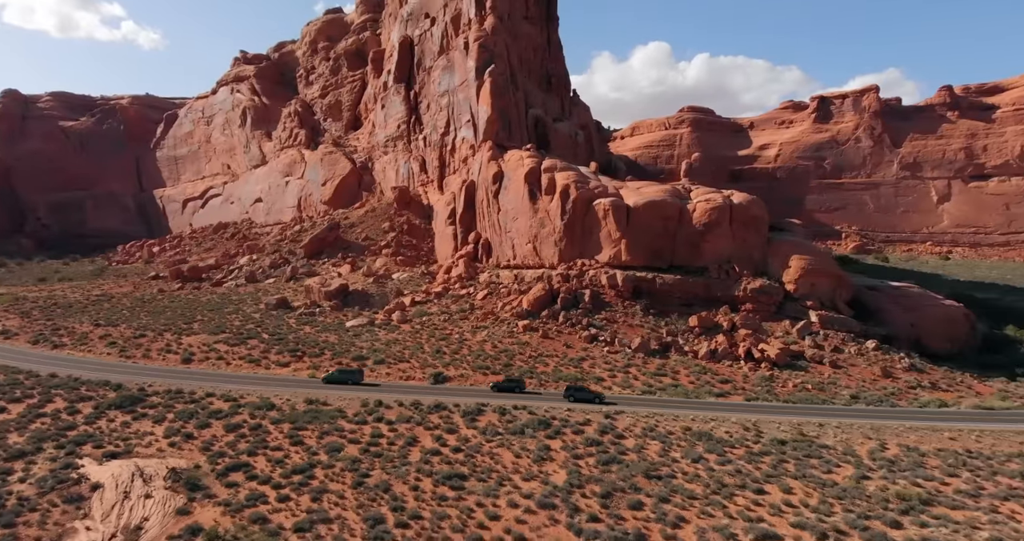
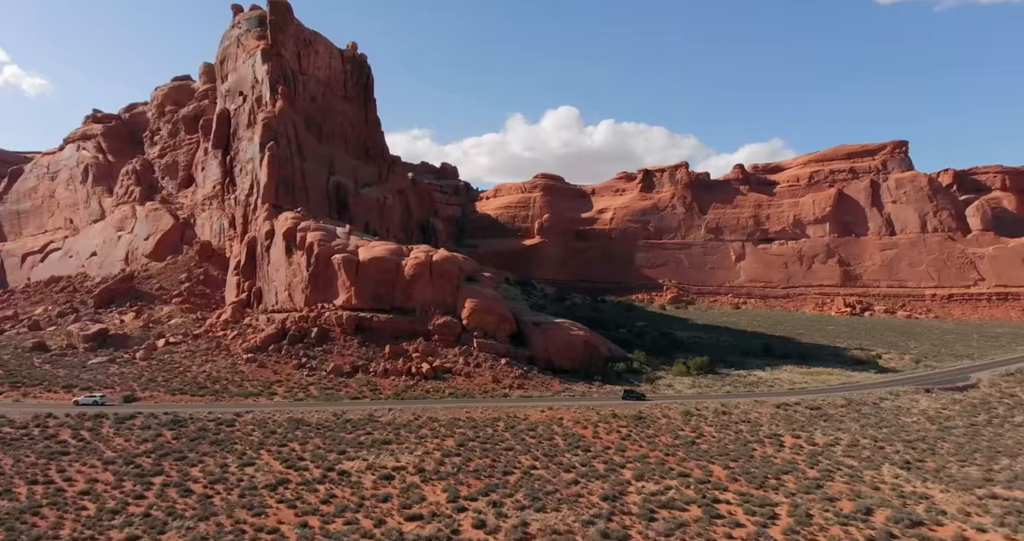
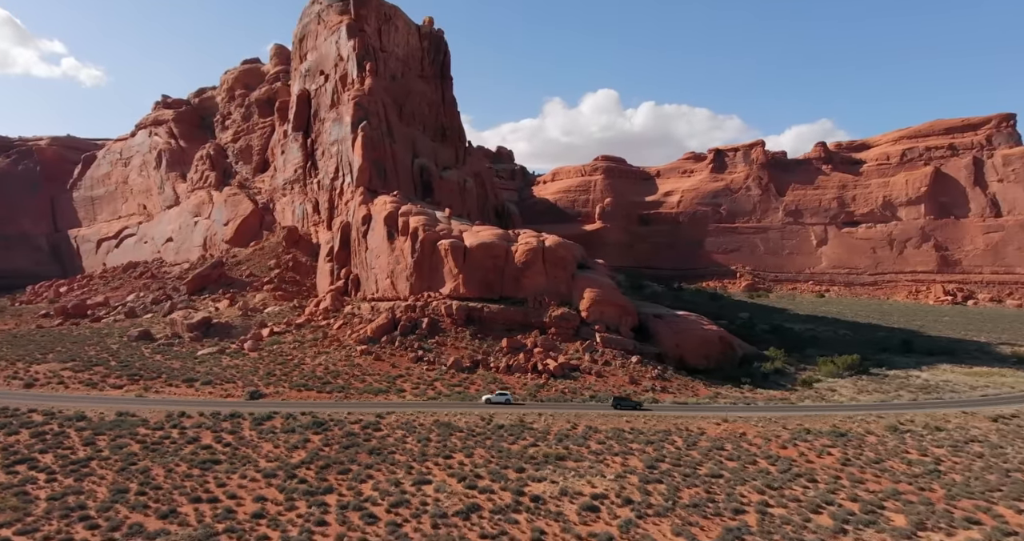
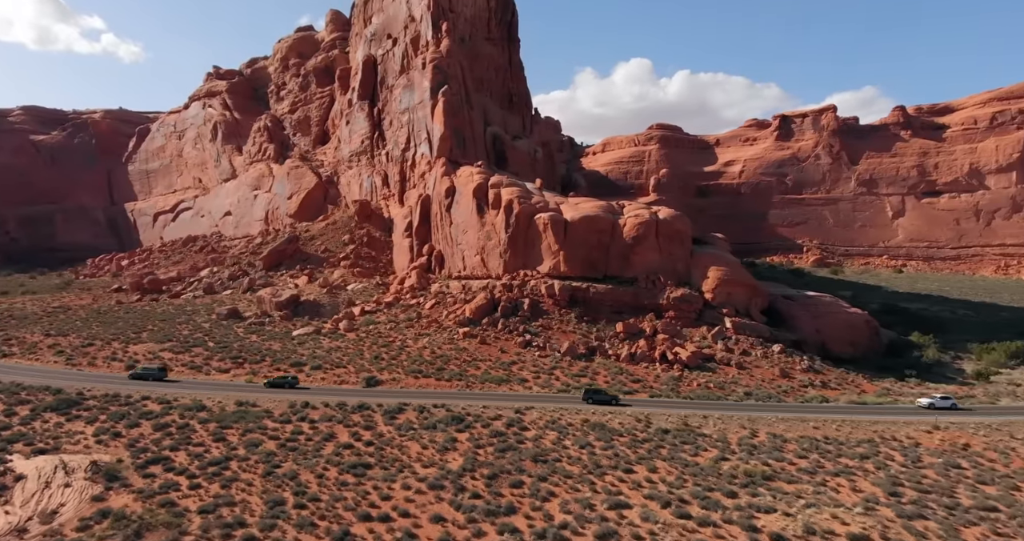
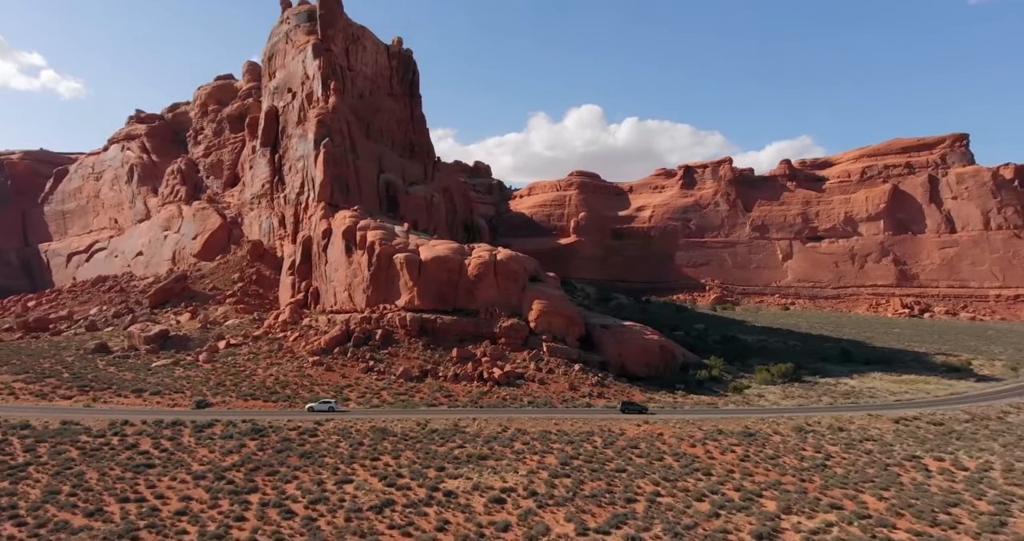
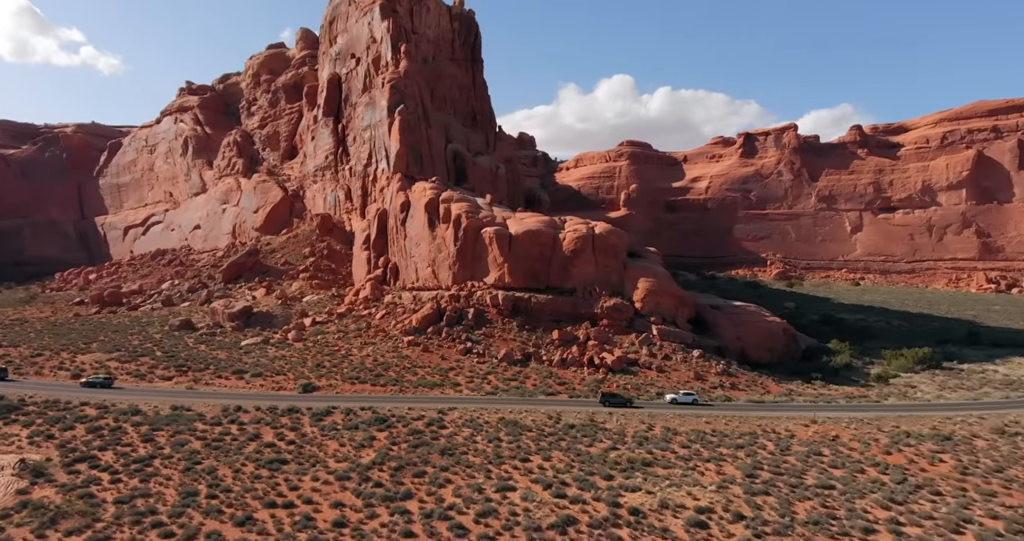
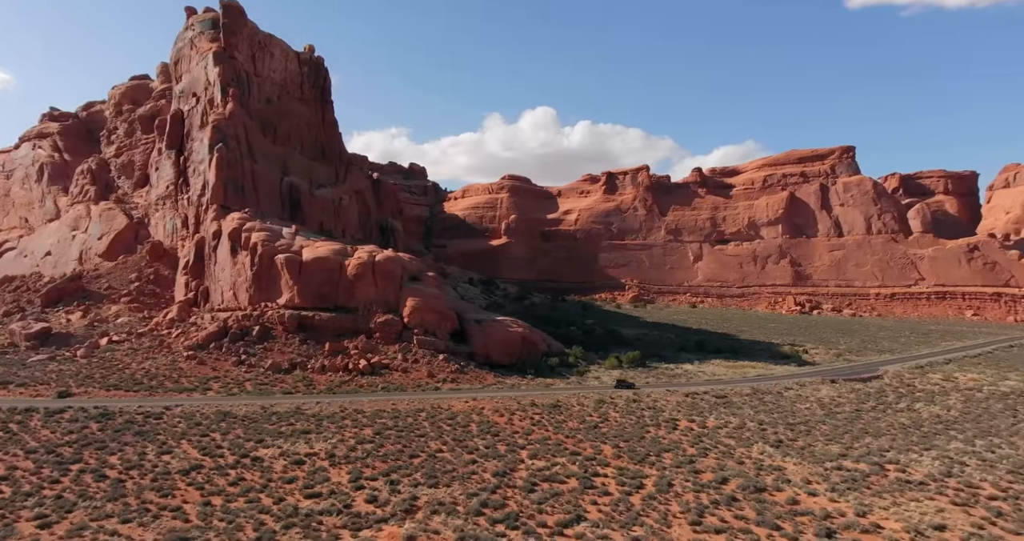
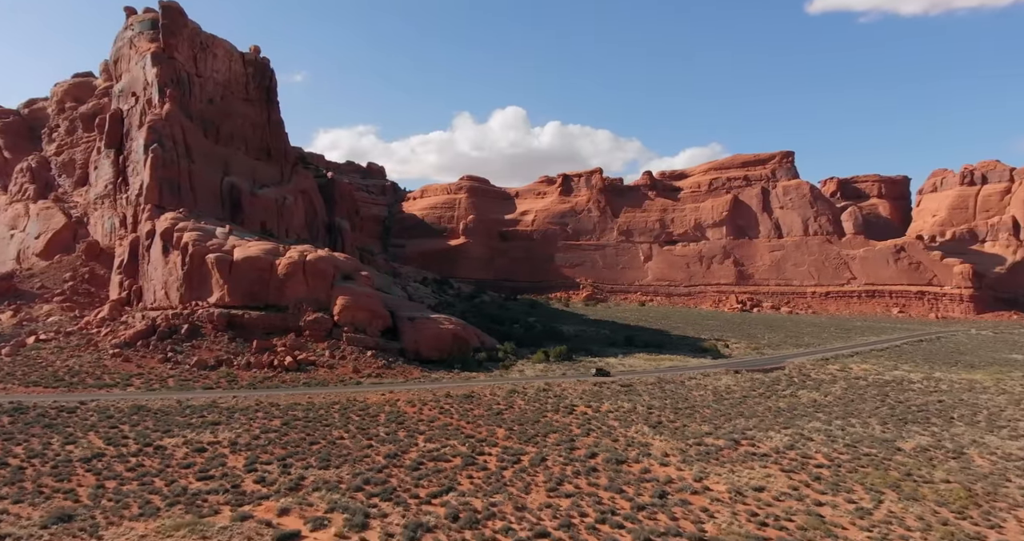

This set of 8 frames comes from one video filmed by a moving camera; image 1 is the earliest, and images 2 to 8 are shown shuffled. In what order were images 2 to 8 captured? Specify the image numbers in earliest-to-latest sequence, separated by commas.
4, 6, 3, 5, 2, 7, 8
